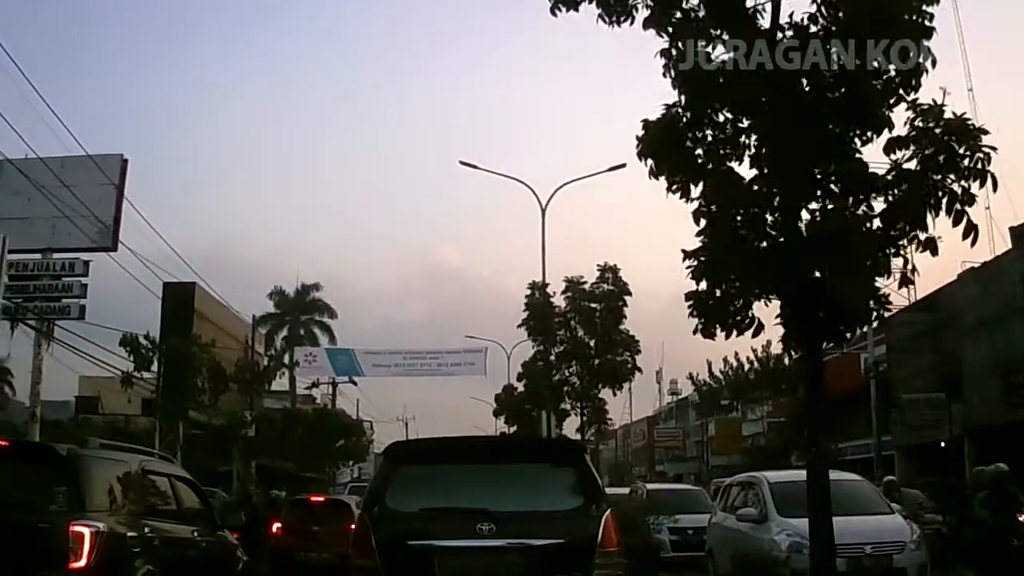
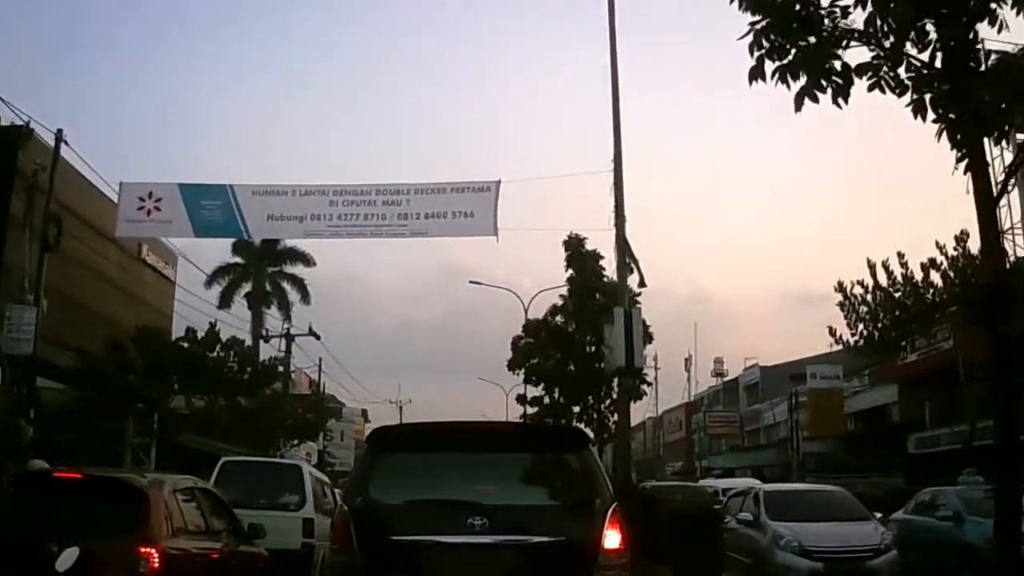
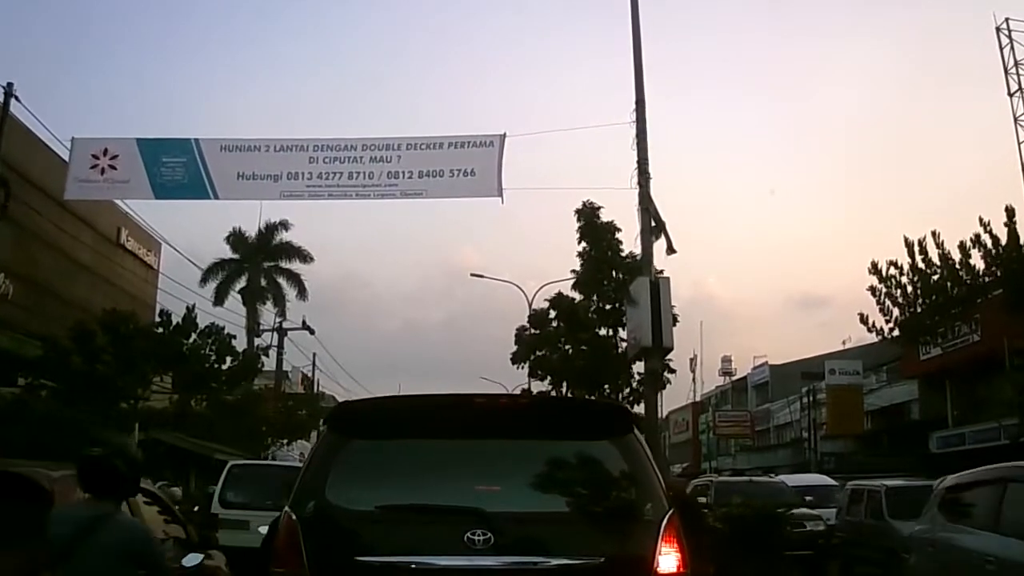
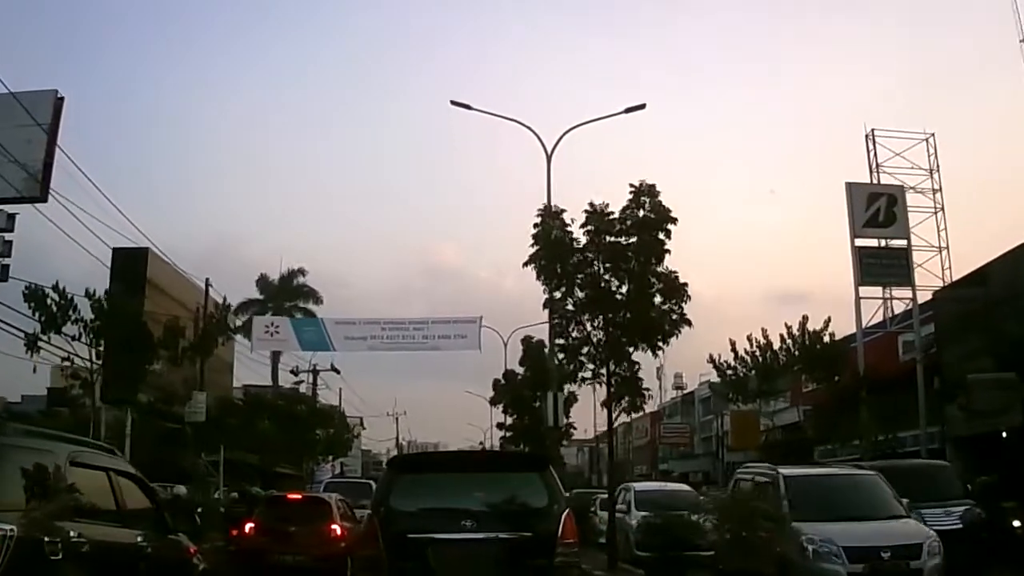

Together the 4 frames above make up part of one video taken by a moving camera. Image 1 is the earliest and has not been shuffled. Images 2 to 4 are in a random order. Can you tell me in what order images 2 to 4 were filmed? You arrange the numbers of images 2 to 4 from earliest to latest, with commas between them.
4, 2, 3
